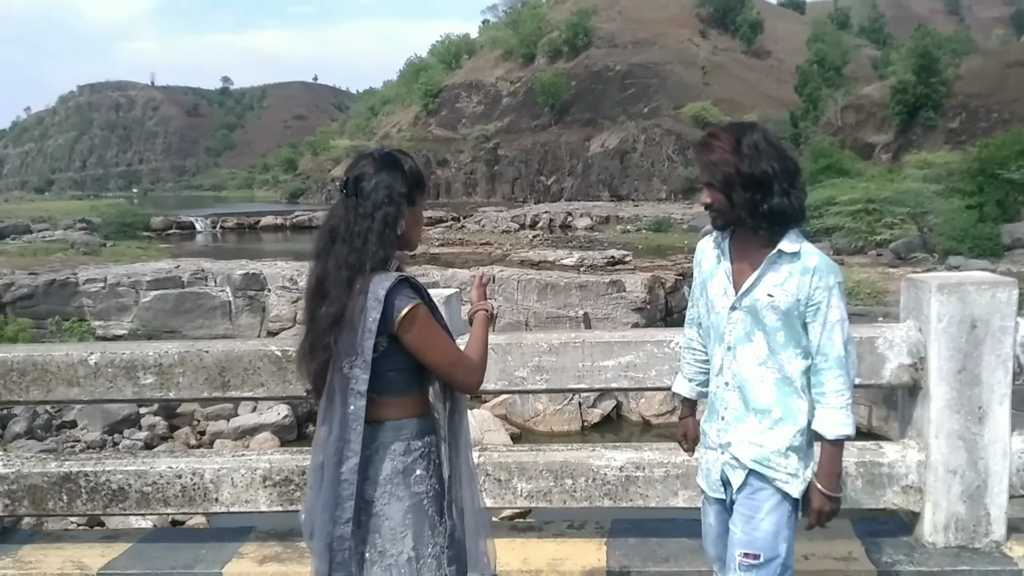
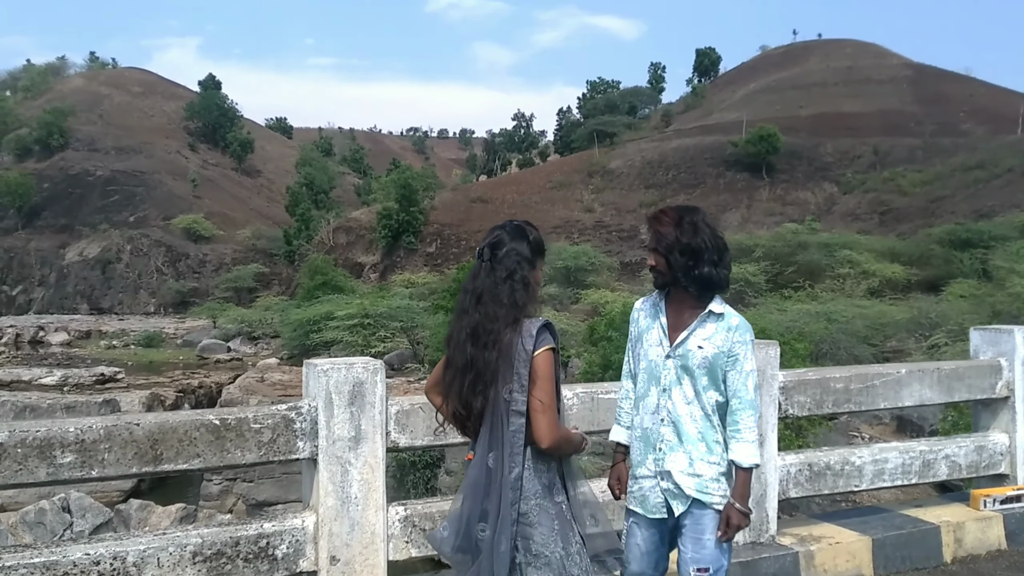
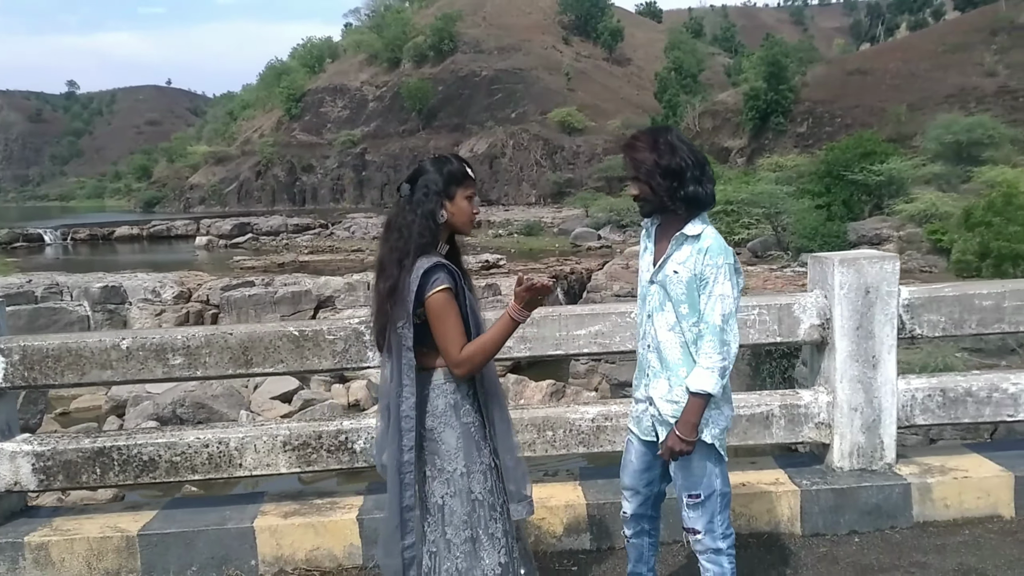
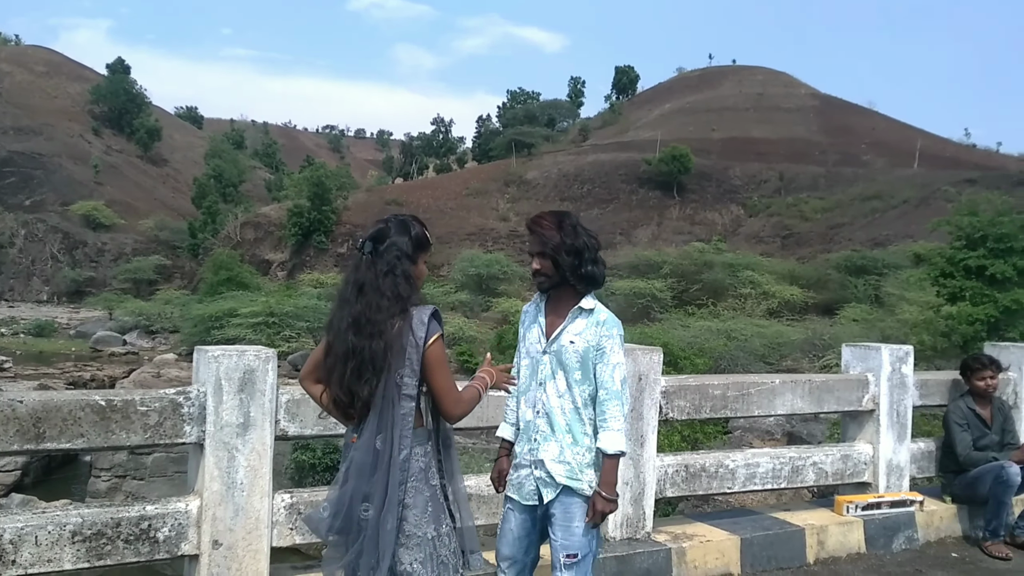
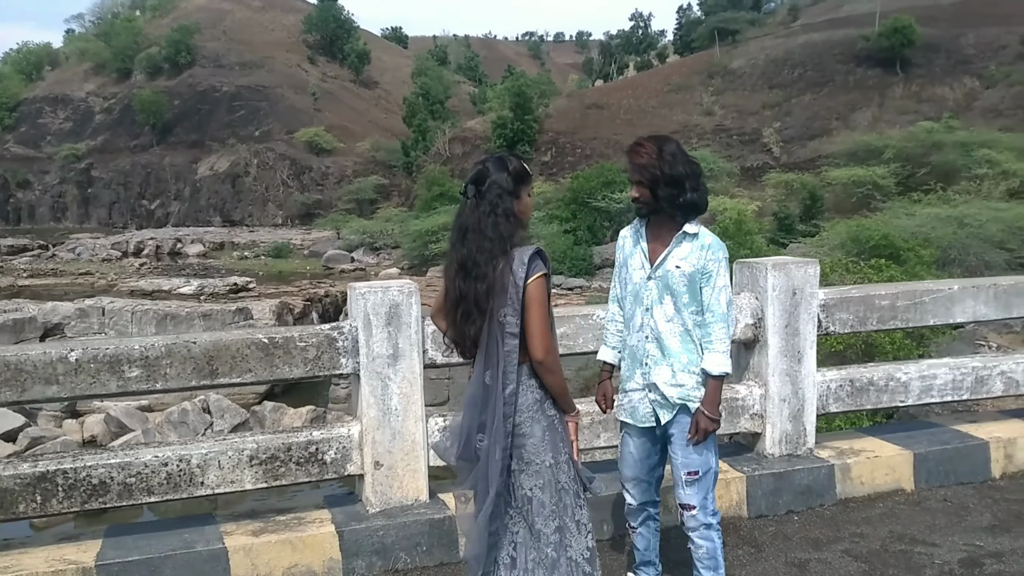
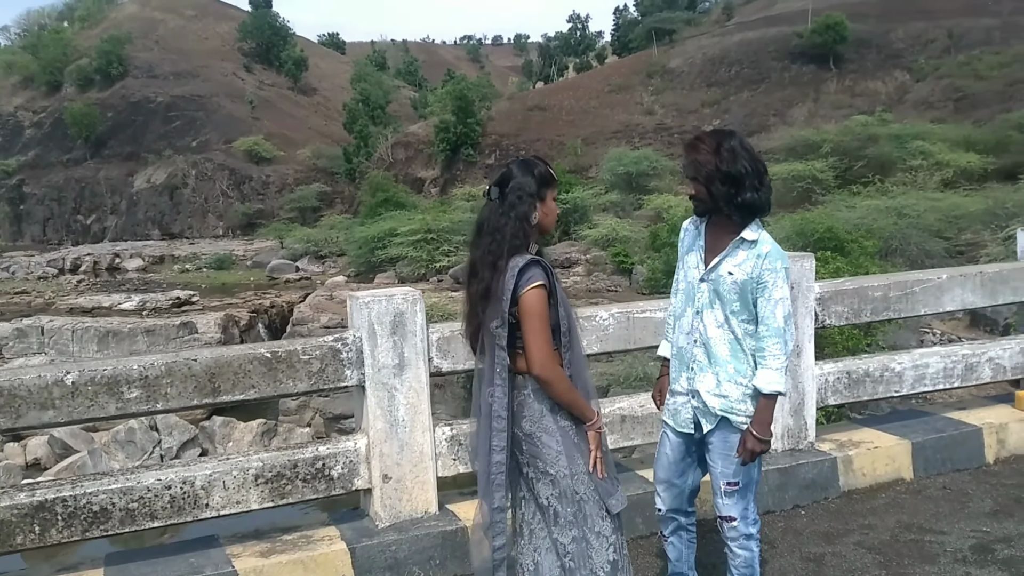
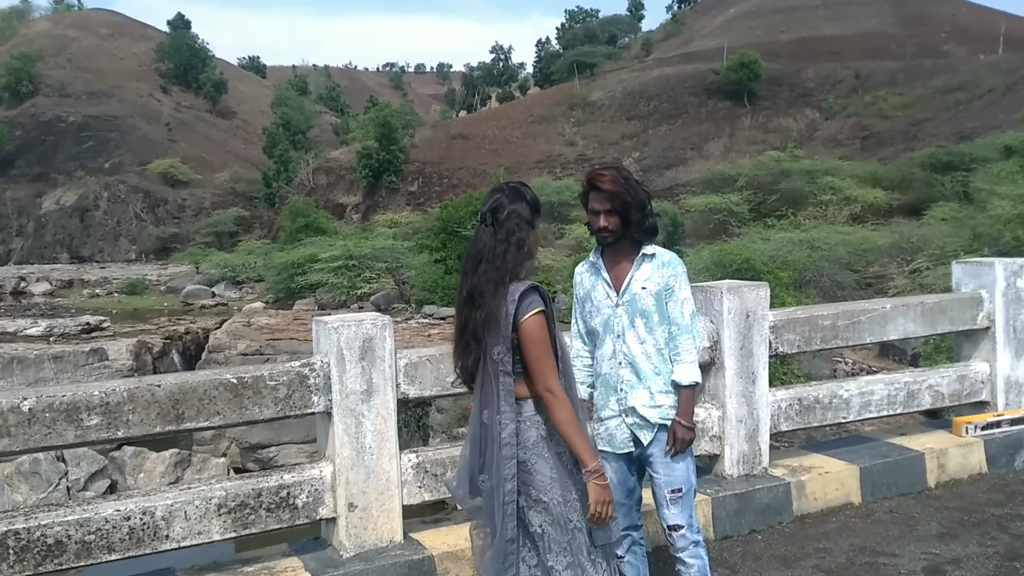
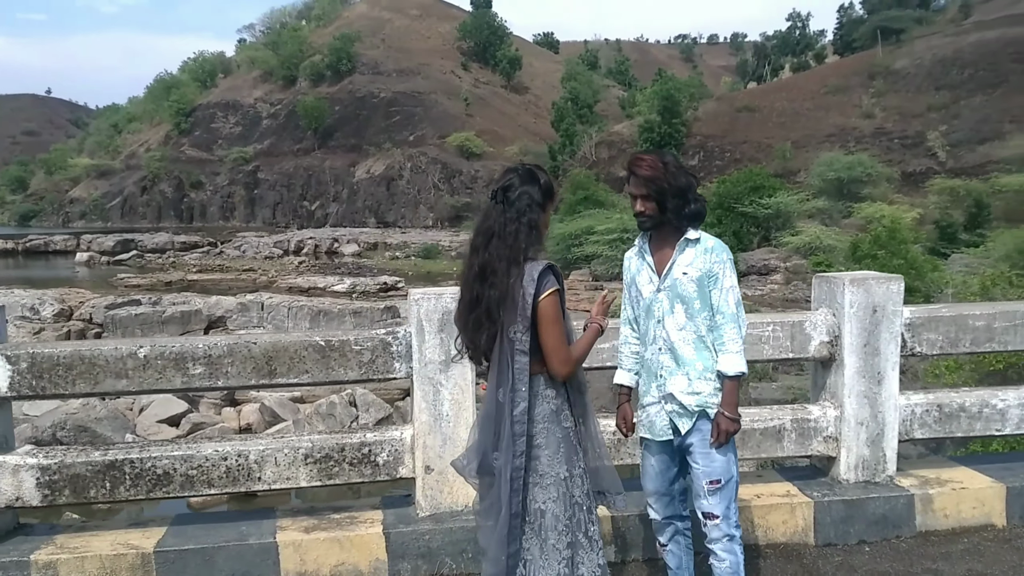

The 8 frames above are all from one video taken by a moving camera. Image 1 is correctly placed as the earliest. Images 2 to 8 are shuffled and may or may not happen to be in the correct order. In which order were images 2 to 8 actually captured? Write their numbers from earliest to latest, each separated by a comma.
3, 8, 5, 6, 7, 2, 4
